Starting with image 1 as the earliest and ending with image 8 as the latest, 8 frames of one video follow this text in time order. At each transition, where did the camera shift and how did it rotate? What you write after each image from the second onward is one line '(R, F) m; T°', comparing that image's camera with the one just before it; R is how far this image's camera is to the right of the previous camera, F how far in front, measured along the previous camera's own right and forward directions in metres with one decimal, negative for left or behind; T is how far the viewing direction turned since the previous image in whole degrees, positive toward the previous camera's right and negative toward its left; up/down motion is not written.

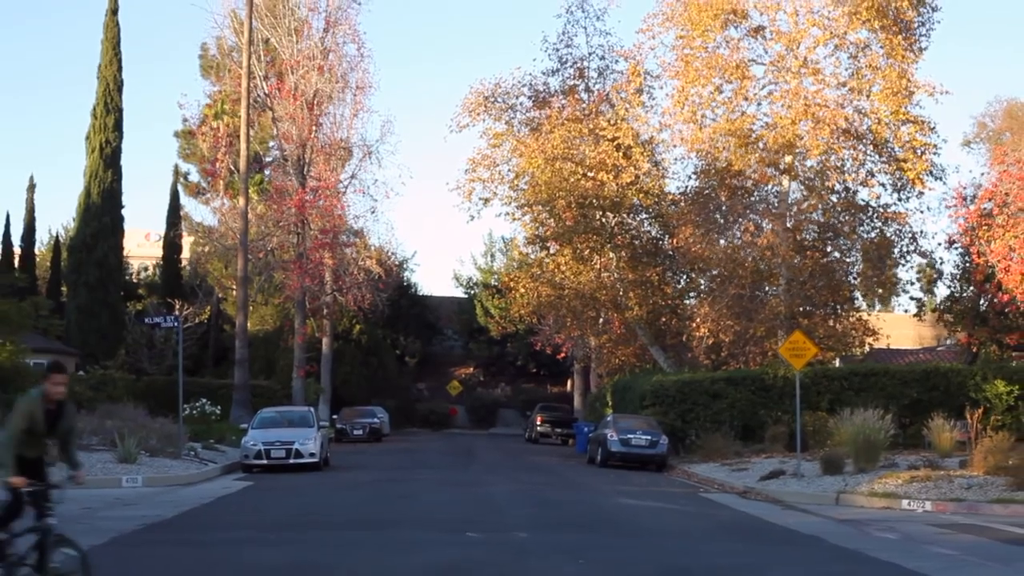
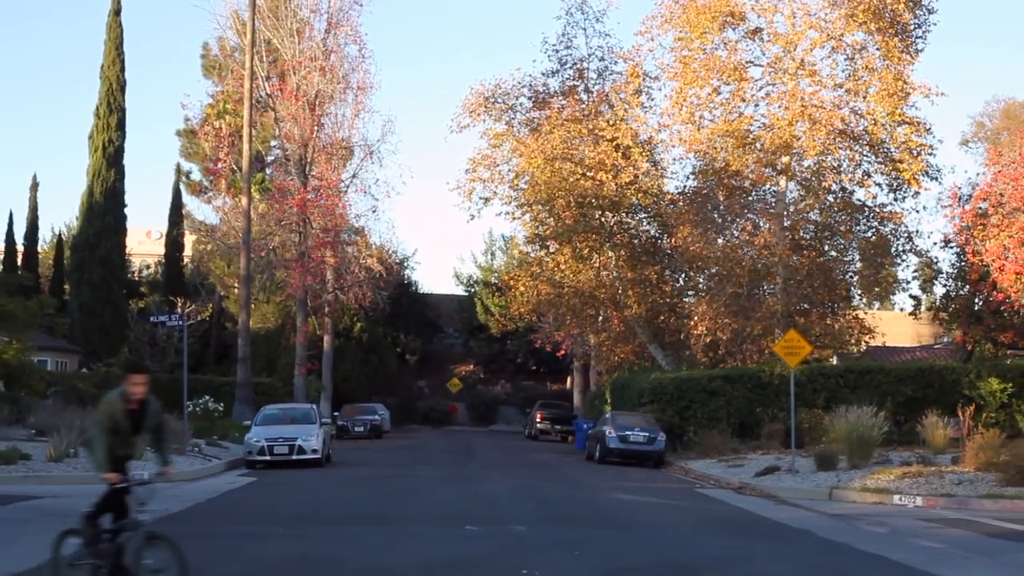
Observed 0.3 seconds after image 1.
(0.0, -0.4) m; 0°
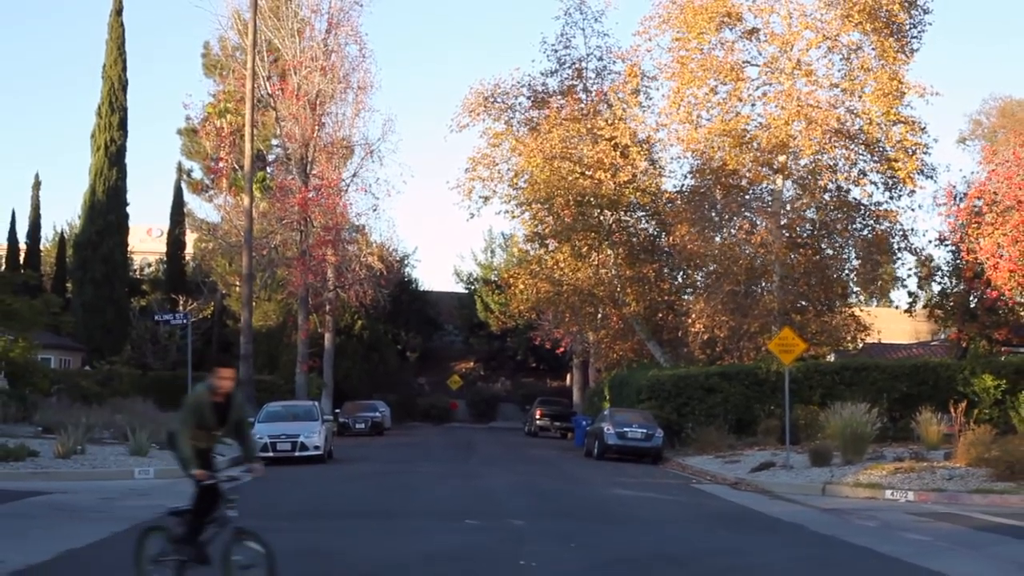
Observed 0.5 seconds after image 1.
(0.0, -0.4) m; 0°
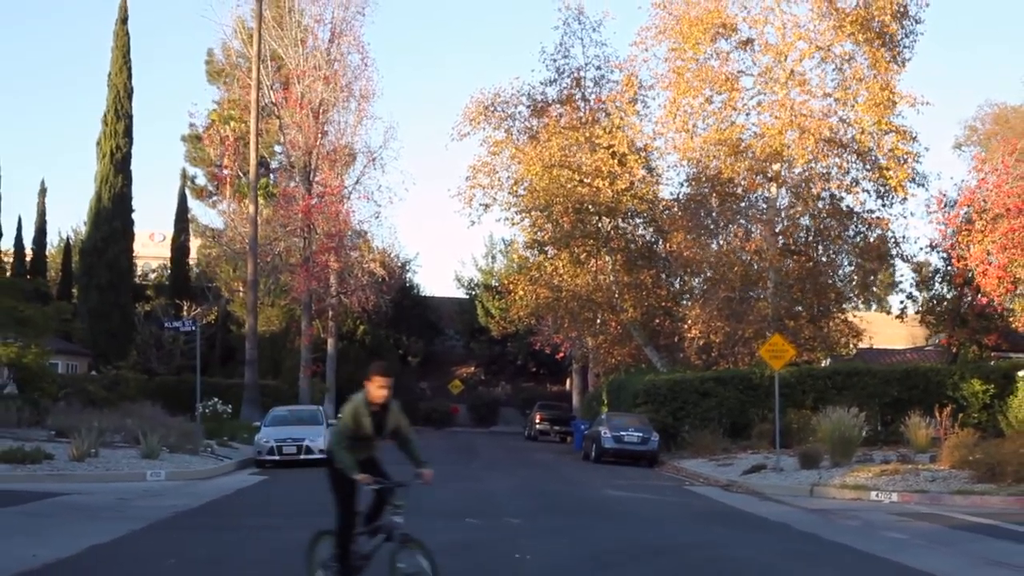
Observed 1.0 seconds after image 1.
(0.0, -0.8) m; 0°
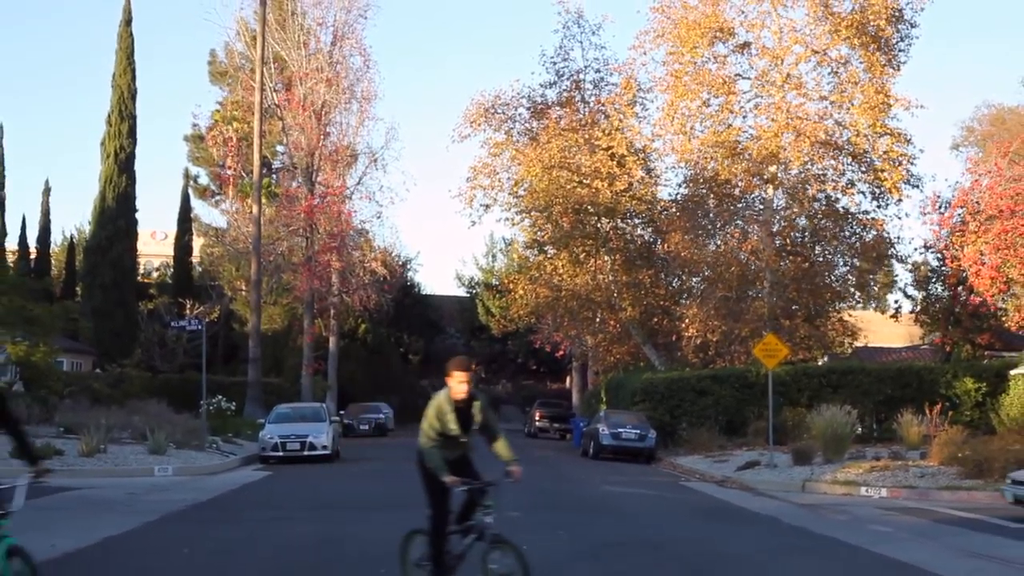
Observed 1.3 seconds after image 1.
(0.0, -0.5) m; 0°
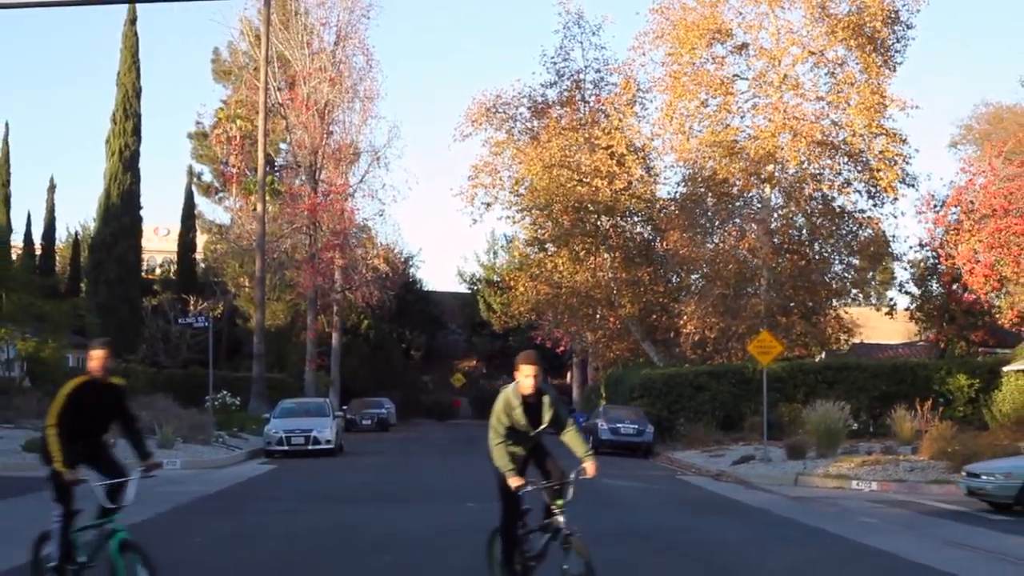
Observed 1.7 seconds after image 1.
(0.0, -0.6) m; 0°
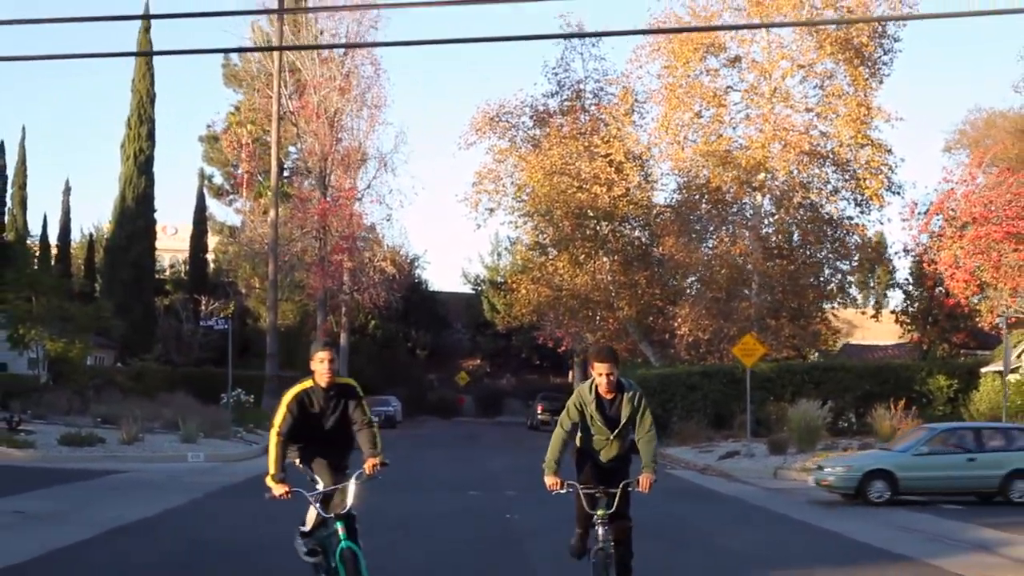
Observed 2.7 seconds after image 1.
(+0.1, -1.7) m; 0°
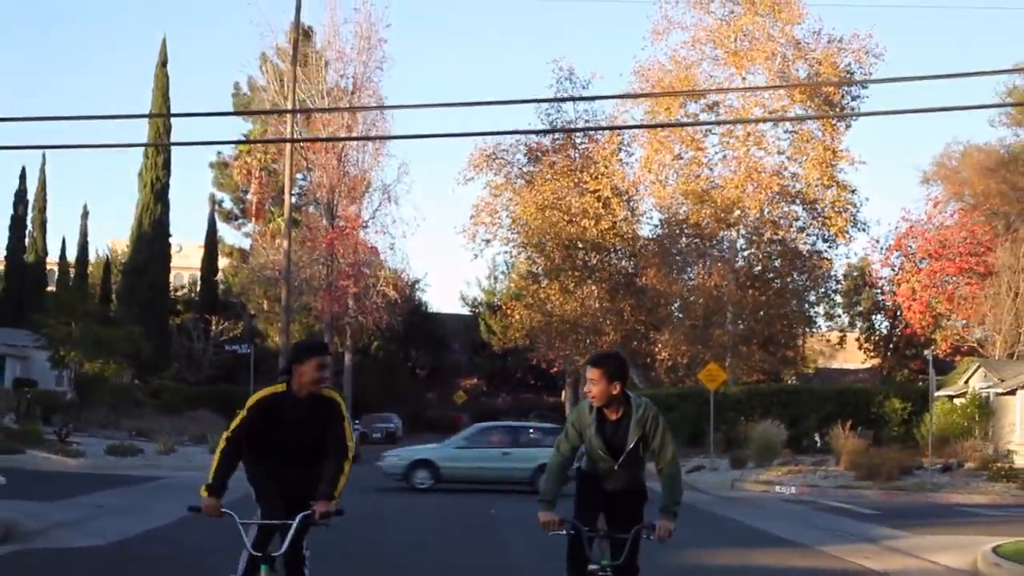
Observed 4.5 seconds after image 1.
(+0.2, -3.4) m; 0°
